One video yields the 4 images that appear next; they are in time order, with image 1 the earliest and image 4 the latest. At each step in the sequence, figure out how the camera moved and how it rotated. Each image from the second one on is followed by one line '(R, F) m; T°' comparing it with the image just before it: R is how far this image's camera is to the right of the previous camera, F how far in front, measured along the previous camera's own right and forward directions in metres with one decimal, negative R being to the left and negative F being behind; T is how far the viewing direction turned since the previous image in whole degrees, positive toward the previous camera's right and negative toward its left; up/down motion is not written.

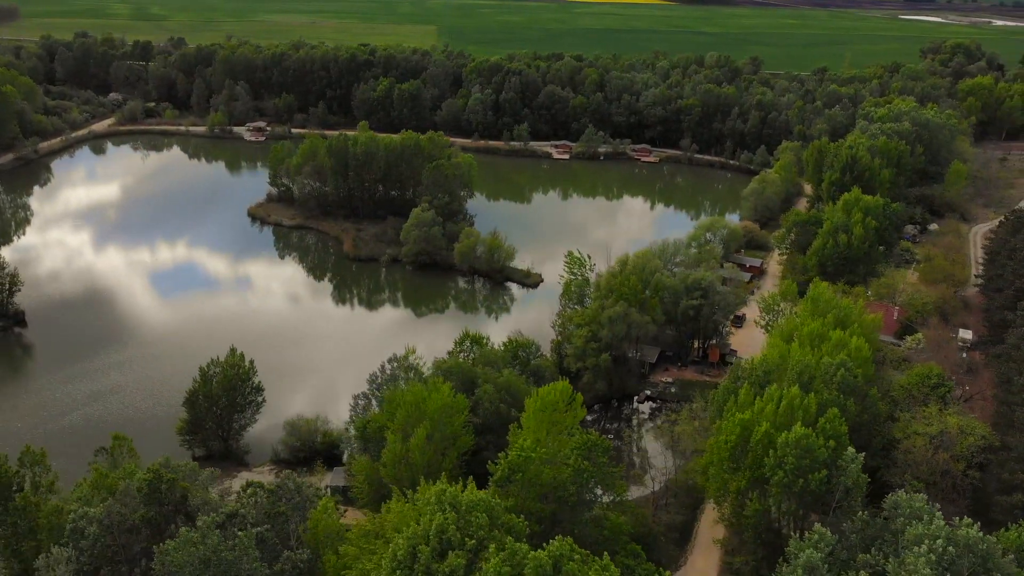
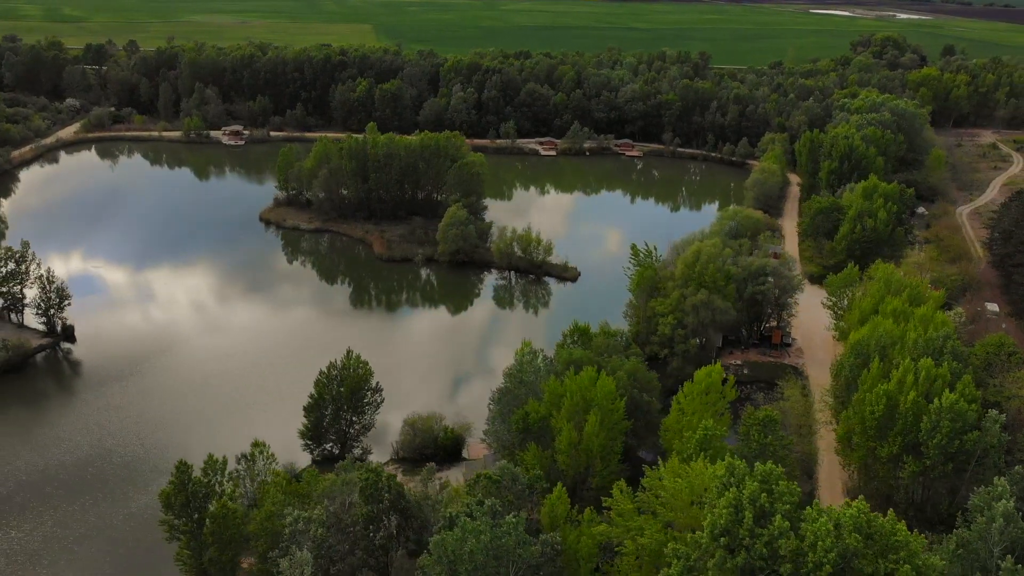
(-6.9, -0.7) m; +6°
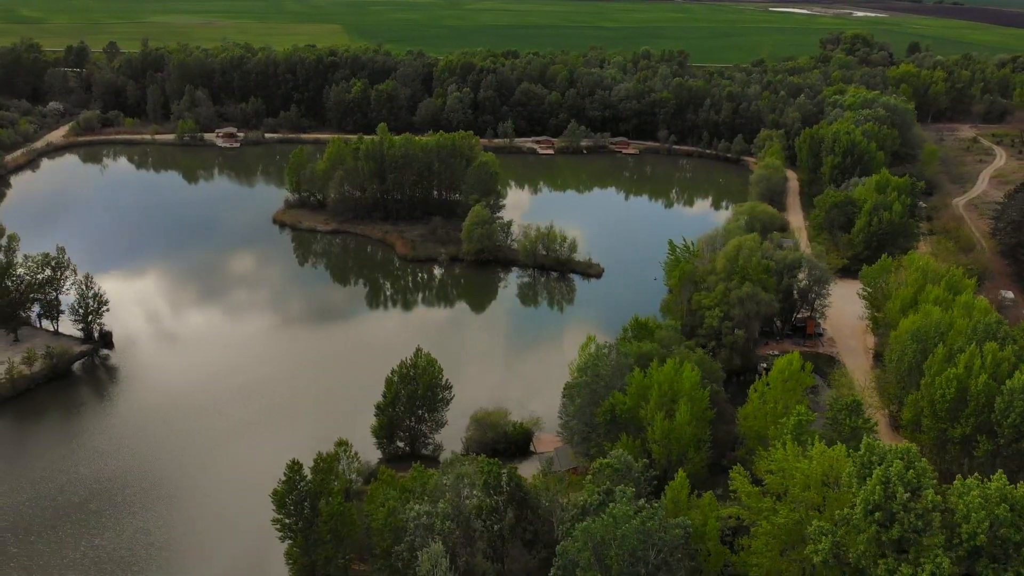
(-3.8, -0.5) m; +3°
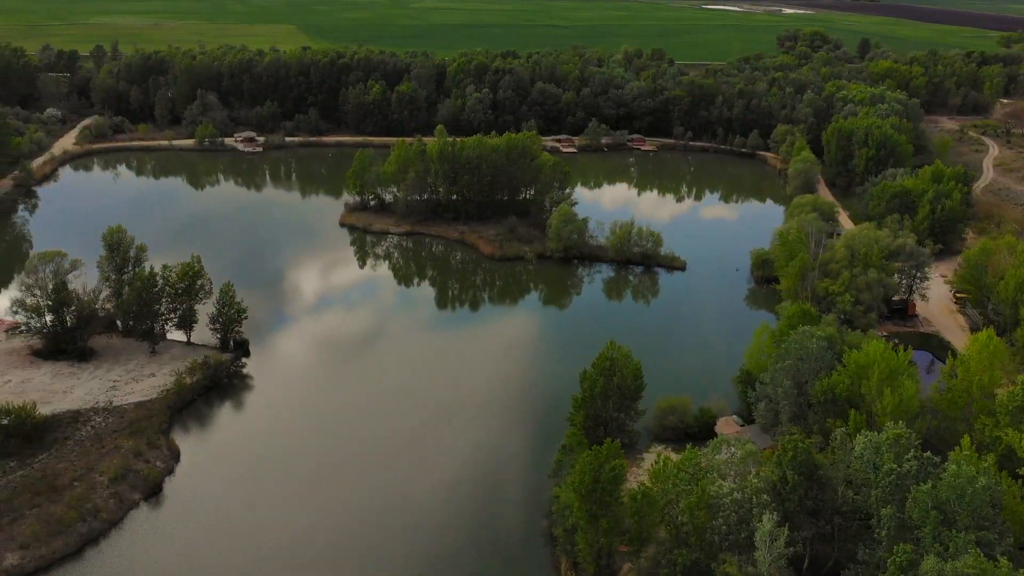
(-9.8, -0.9) m; +5°
